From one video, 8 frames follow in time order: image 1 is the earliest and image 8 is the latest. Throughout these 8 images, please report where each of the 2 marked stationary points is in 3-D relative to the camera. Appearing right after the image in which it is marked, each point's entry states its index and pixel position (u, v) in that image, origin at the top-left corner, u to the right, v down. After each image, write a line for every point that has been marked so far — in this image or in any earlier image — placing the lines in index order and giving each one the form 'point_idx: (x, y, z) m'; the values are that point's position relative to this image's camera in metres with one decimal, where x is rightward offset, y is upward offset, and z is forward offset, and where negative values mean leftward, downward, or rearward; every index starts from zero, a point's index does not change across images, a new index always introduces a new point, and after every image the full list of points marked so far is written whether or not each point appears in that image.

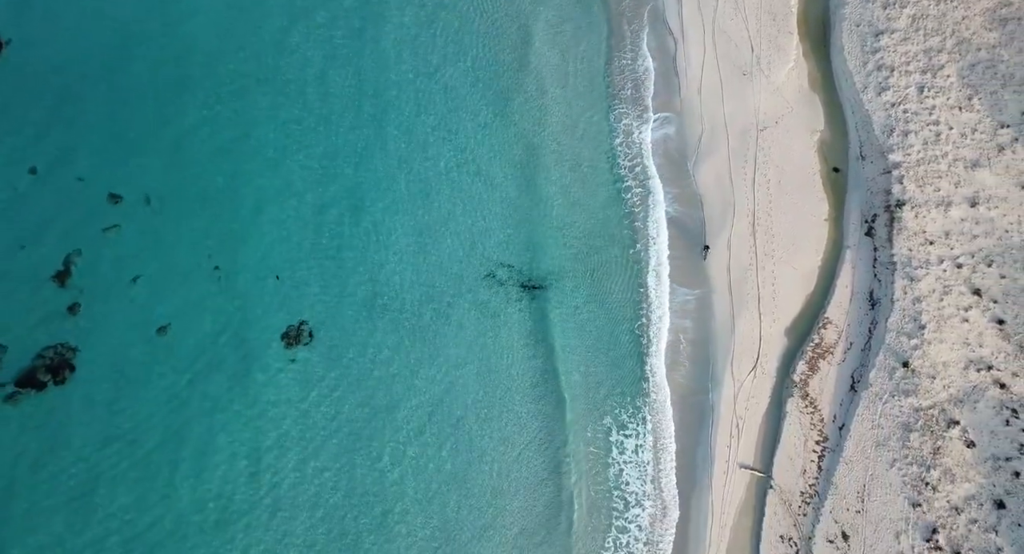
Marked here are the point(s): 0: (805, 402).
0: (+6.8, -2.9, +19.6) m
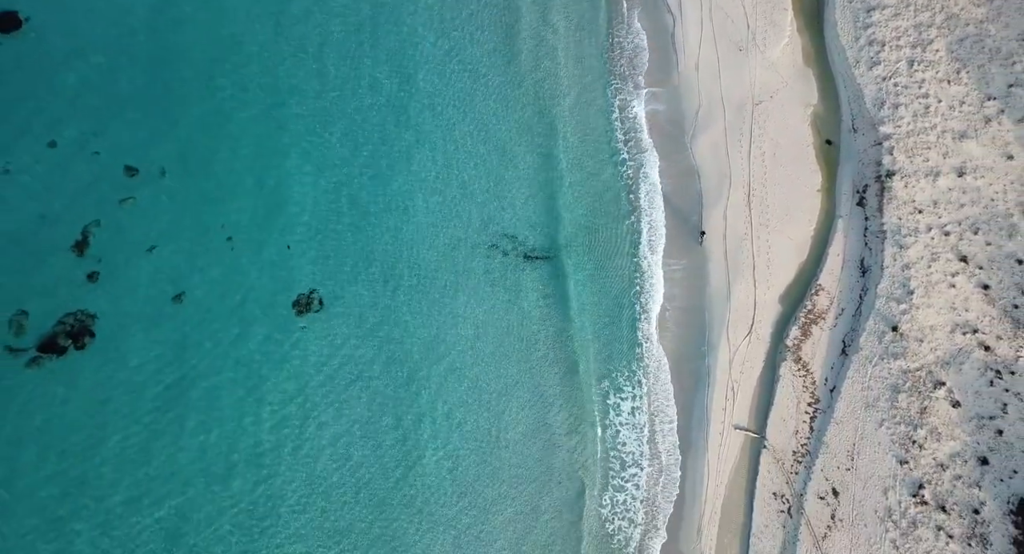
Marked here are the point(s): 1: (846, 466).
0: (+6.9, -2.2, +20.4) m
1: (+7.8, -4.4, +19.8) m
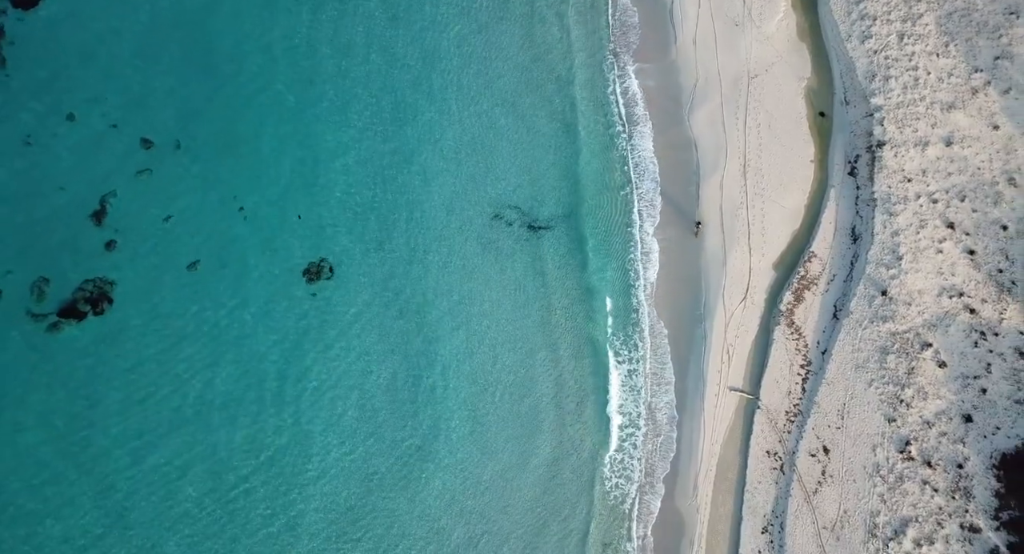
0: (+7.0, -1.3, +21.2) m
1: (+7.9, -3.6, +20.7) m
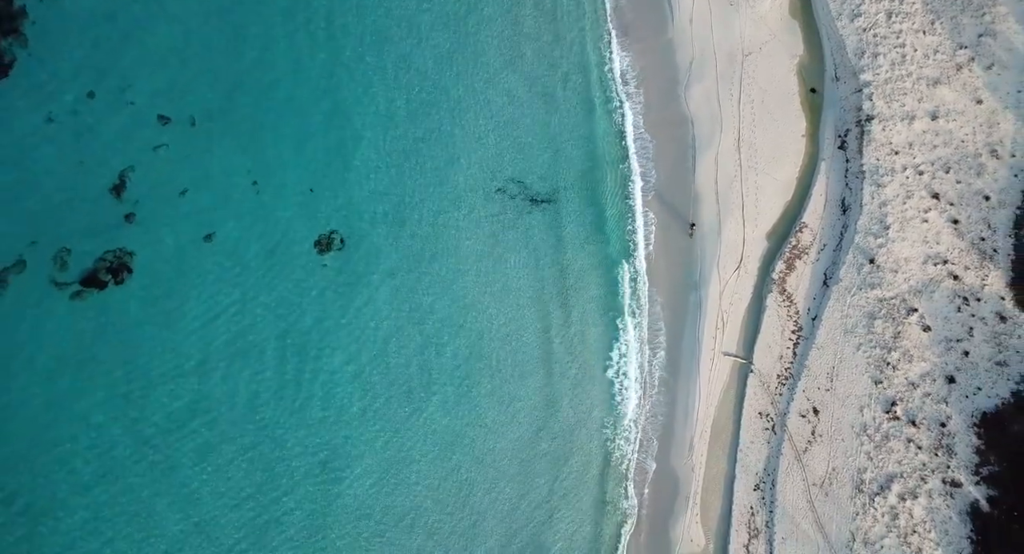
0: (+7.1, -0.5, +22.1) m
1: (+8.0, -2.8, +21.6) m
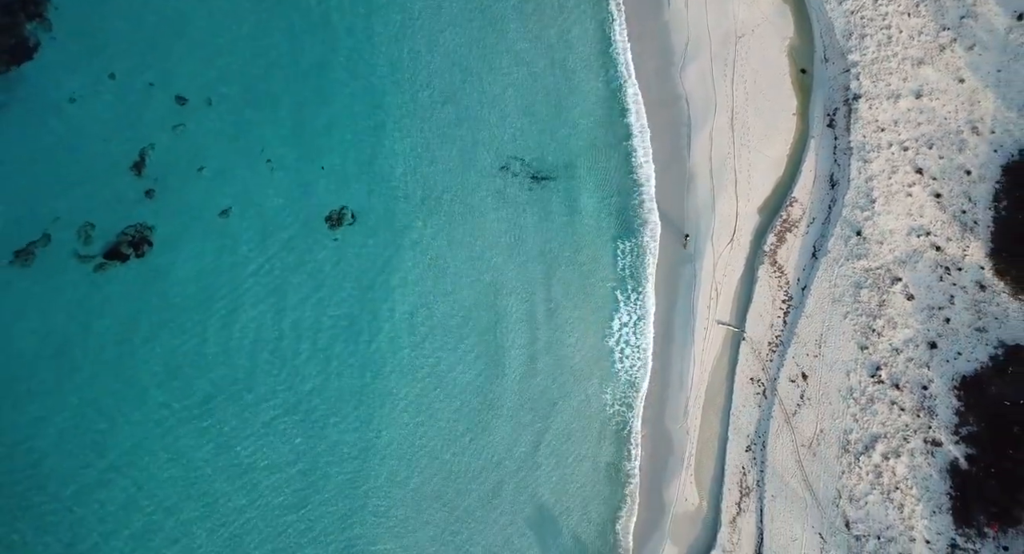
0: (+7.1, +0.2, +23.2) m
1: (+8.1, -2.0, +22.7) m
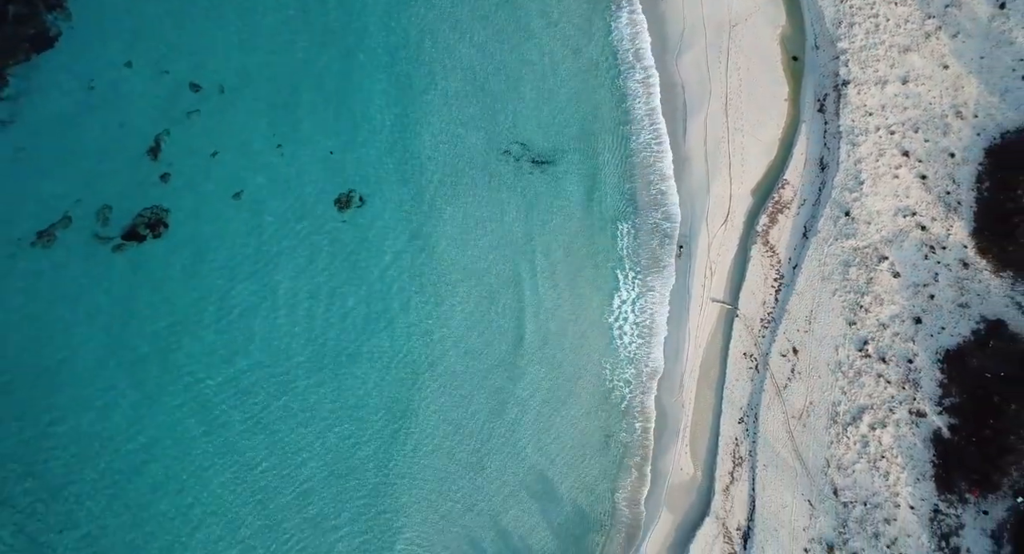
0: (+7.2, +0.8, +24.2) m
1: (+8.2, -1.4, +23.7) m
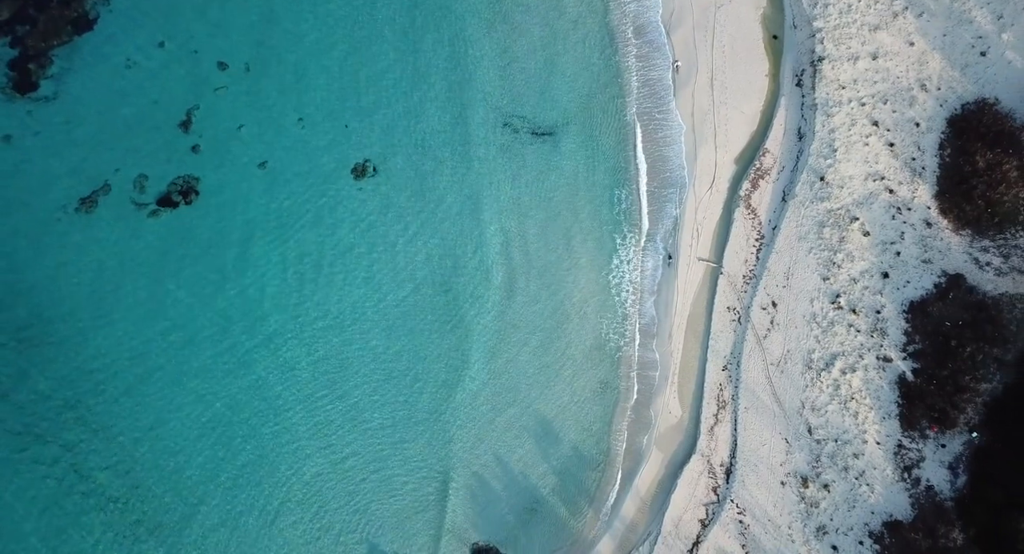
0: (+7.3, +2.1, +26.4) m
1: (+8.3, -0.2, +25.9) m
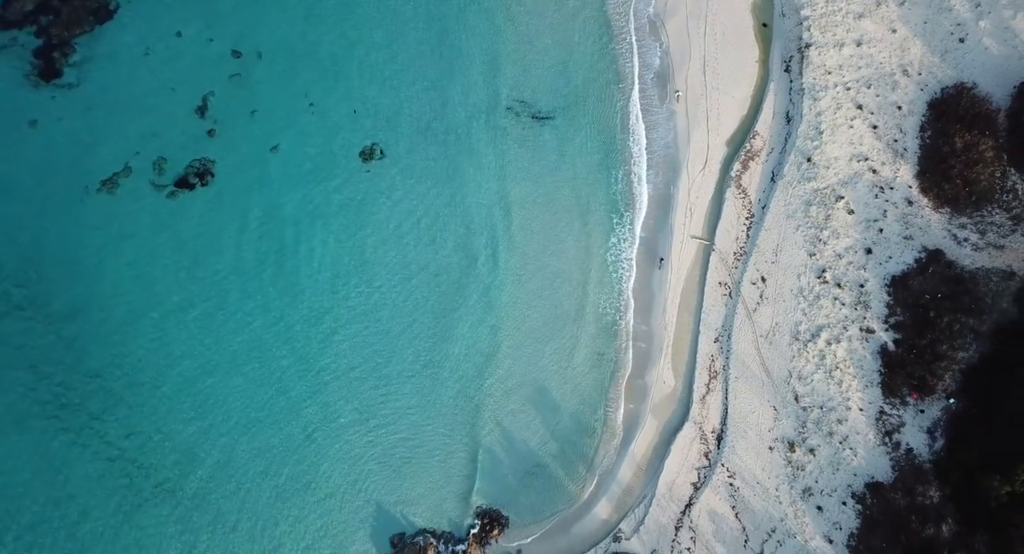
0: (+7.4, +2.8, +27.7) m
1: (+8.3, +0.5, +27.3) m
